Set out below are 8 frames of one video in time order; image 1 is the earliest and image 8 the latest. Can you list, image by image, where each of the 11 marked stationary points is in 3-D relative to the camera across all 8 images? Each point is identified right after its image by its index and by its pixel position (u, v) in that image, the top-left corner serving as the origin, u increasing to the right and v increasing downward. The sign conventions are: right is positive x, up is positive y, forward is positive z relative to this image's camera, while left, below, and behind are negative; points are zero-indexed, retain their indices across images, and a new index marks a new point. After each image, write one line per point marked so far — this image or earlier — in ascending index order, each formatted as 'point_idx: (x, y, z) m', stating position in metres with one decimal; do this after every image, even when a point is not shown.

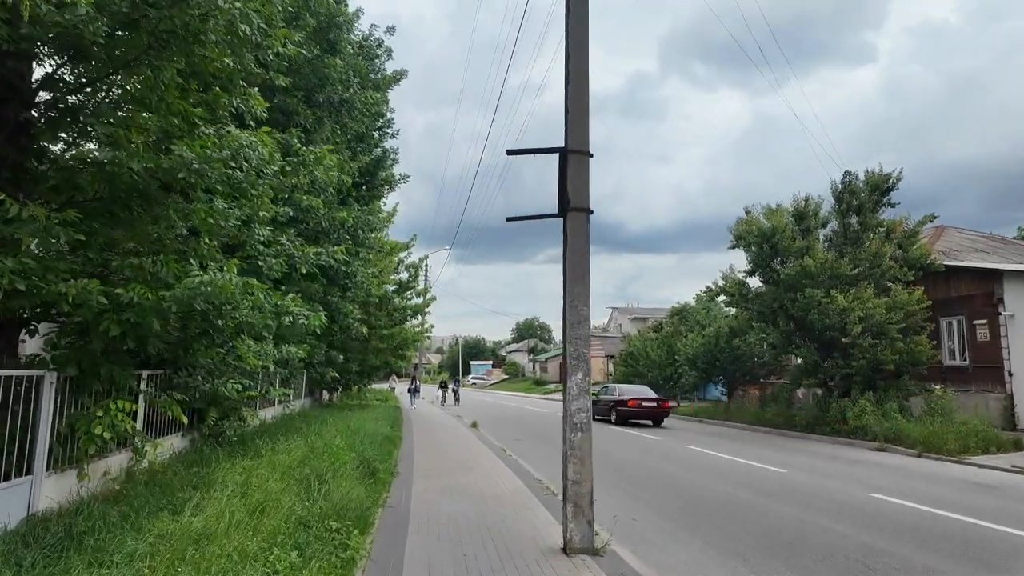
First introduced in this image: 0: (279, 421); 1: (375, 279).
0: (-4.9, -2.8, +12.0) m
1: (-4.0, +0.3, +17.0) m
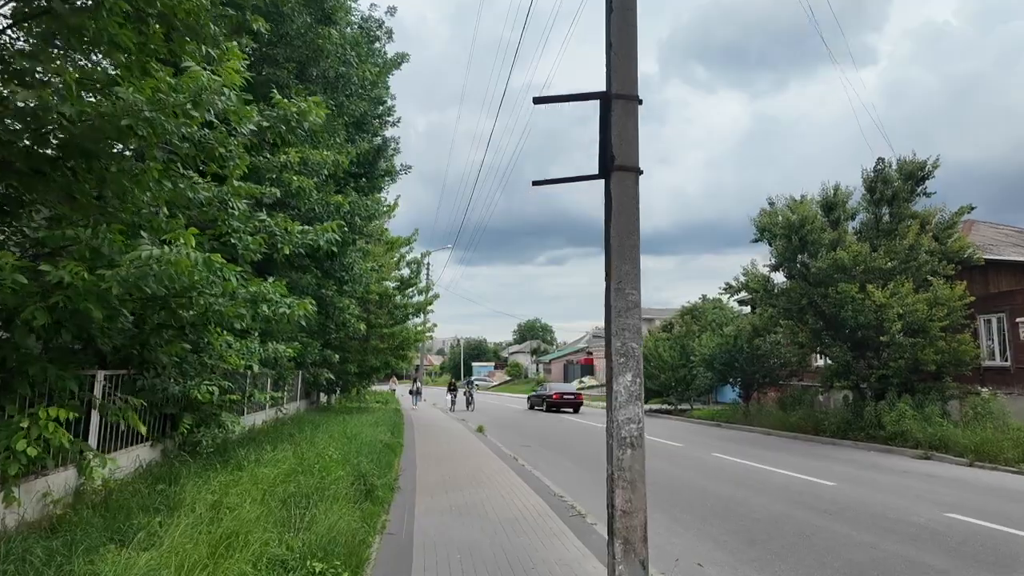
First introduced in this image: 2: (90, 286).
0: (-4.6, -2.7, +11.0) m
1: (-3.7, +0.4, +15.9) m
2: (-2.9, 0.0, +4.1) m
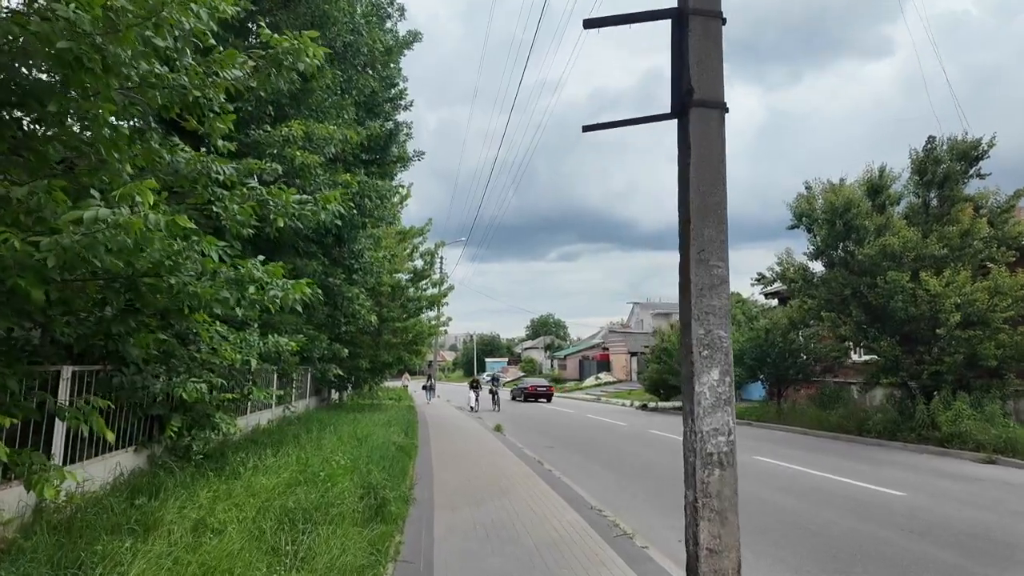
0: (-4.2, -2.5, +10.1) m
1: (-3.2, +0.6, +15.1) m
2: (-2.6, +0.2, +3.2) m
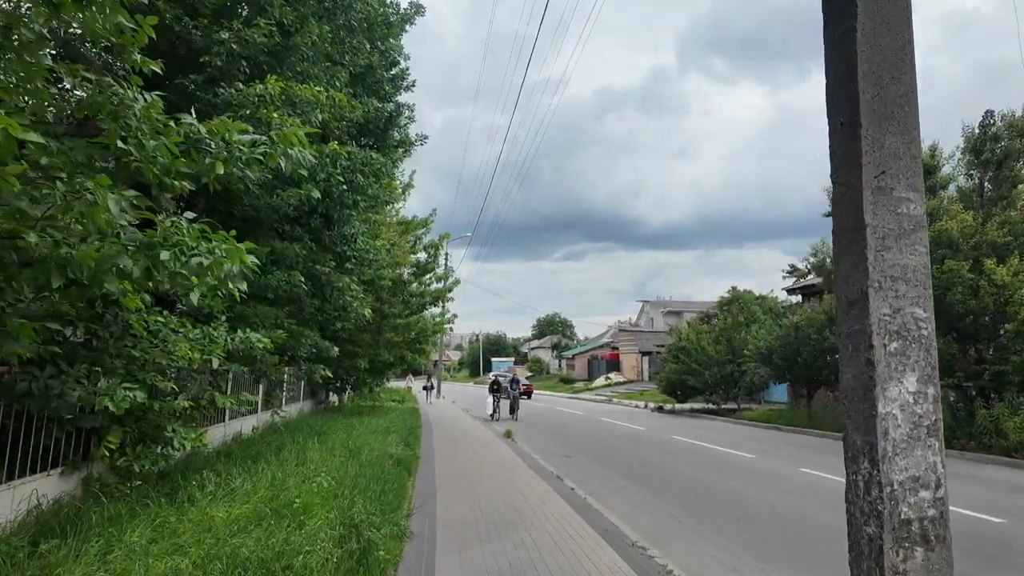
0: (-4.0, -2.3, +8.8) m
1: (-3.0, +0.8, +13.8) m
2: (-2.5, +0.3, +1.9) m
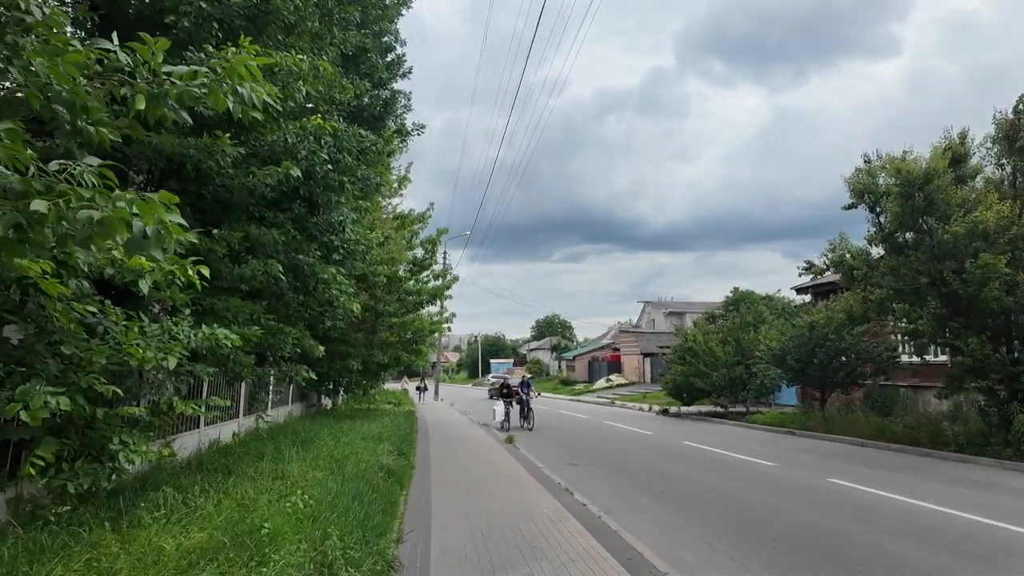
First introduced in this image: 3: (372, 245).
0: (-3.9, -2.2, +8.0) m
1: (-2.9, +0.9, +12.9) m
2: (-2.4, +0.4, +1.0) m
3: (-2.8, +0.9, +11.6) m
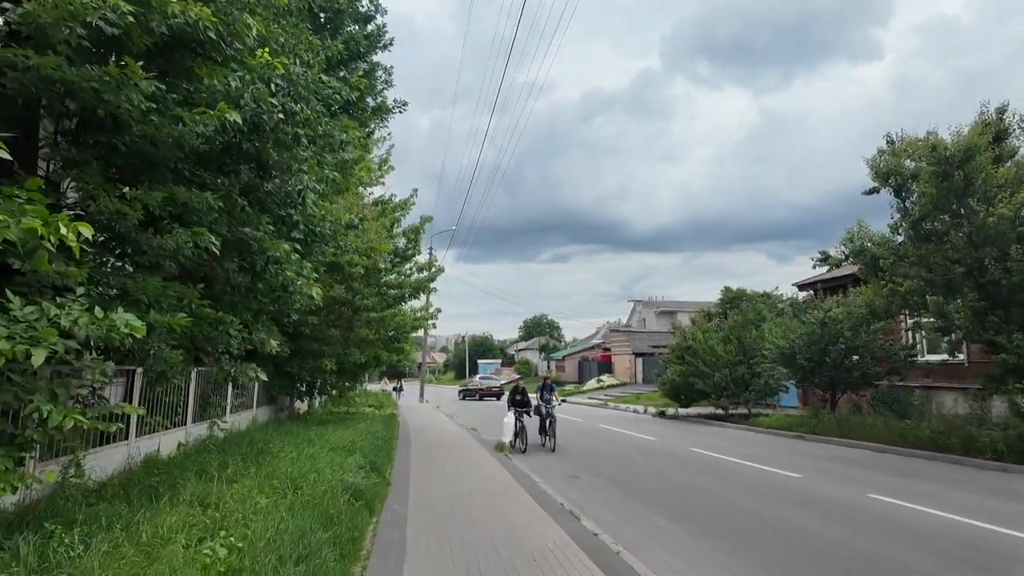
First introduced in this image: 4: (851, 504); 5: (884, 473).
0: (-4.0, -2.0, +6.6) m
1: (-3.1, +1.1, +11.5) m
2: (-2.3, +0.7, -0.3) m
3: (-2.9, +1.1, +10.2) m
4: (+4.9, -3.1, +8.4) m
5: (+6.9, -3.3, +10.6) m
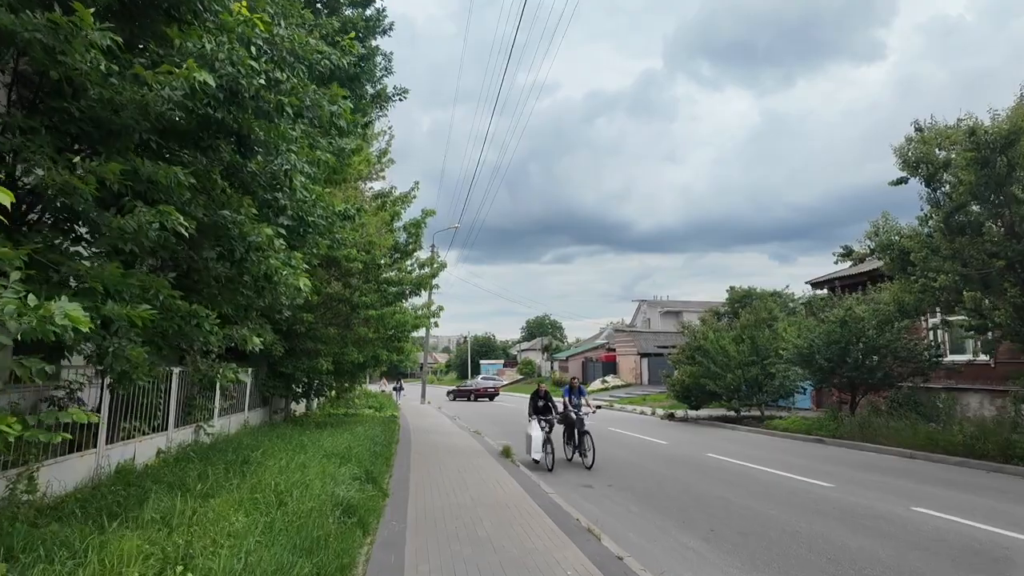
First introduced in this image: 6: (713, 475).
0: (-3.9, -1.9, +5.9) m
1: (-3.0, +1.1, +10.9) m
2: (-2.2, +0.8, -1.0) m
3: (-2.8, +1.1, +9.5) m
4: (+5.0, -3.0, +7.6) m
5: (+7.0, -3.2, +9.9) m
6: (+3.4, -3.2, +10.0) m
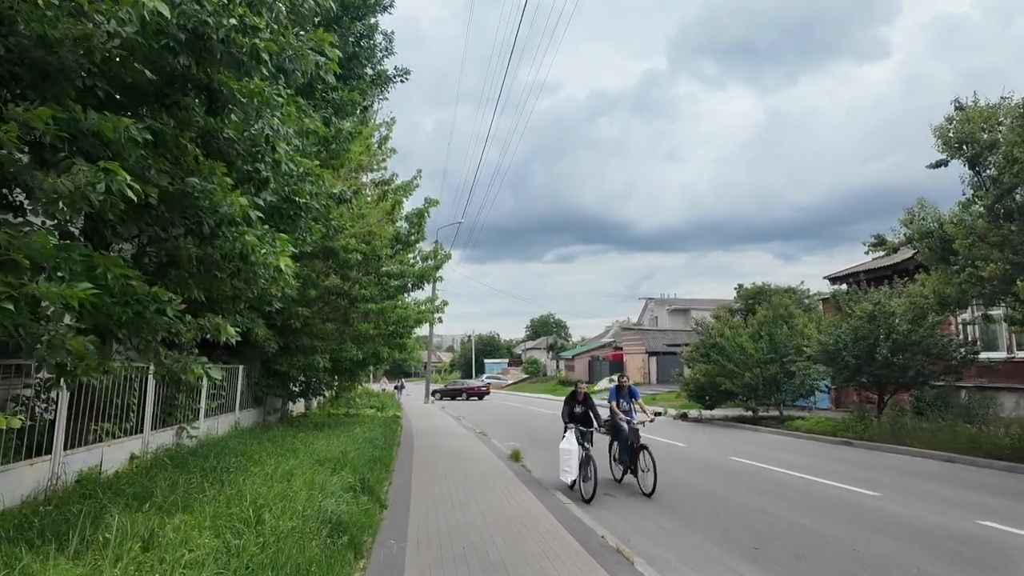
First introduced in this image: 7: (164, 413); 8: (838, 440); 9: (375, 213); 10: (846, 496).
0: (-3.7, -1.8, +5.1) m
1: (-2.8, +1.3, +10.1) m
2: (-2.1, +0.9, -1.8) m
3: (-2.6, +1.3, +8.7) m
4: (+5.1, -2.9, +6.8) m
5: (+7.1, -3.1, +9.1) m
6: (+3.6, -3.0, +9.1) m
7: (-4.6, -1.7, +7.8) m
8: (+8.1, -3.8, +14.6) m
9: (-3.0, +1.6, +12.9) m
10: (+4.7, -3.0, +8.3) m
